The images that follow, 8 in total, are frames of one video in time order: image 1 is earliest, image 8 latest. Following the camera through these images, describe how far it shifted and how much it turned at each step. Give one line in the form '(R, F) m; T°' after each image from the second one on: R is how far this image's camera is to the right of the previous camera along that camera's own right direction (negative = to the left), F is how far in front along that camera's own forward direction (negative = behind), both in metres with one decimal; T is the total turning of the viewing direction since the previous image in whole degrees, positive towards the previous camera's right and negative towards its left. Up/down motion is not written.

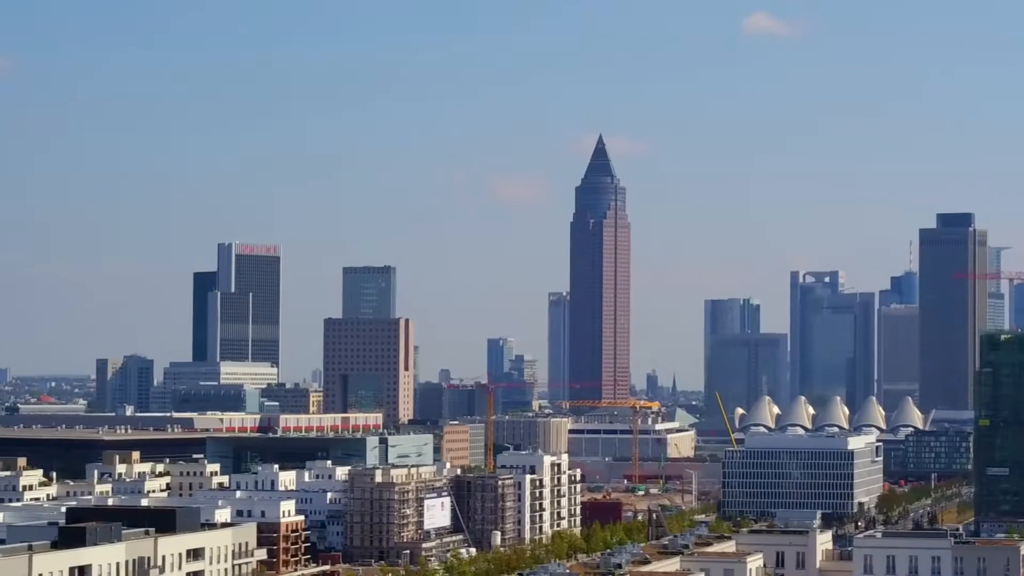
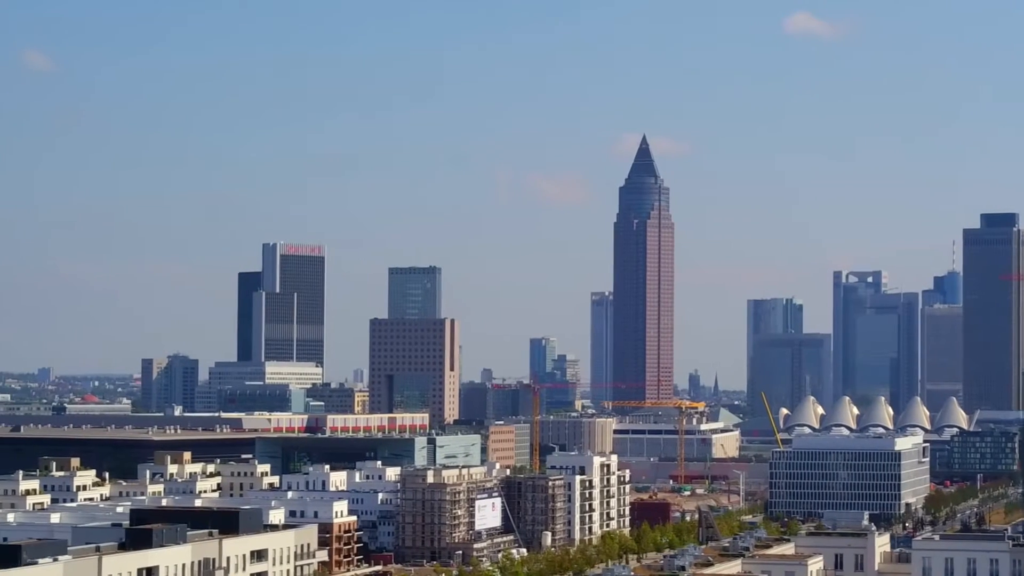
(-0.6, -0.4) m; -1°
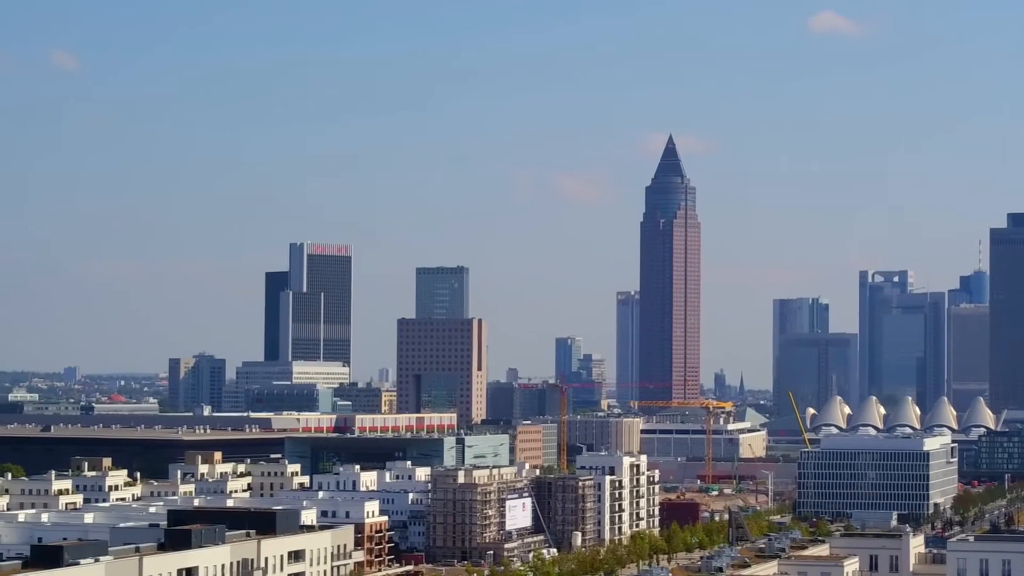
(-0.3, -0.2) m; -1°
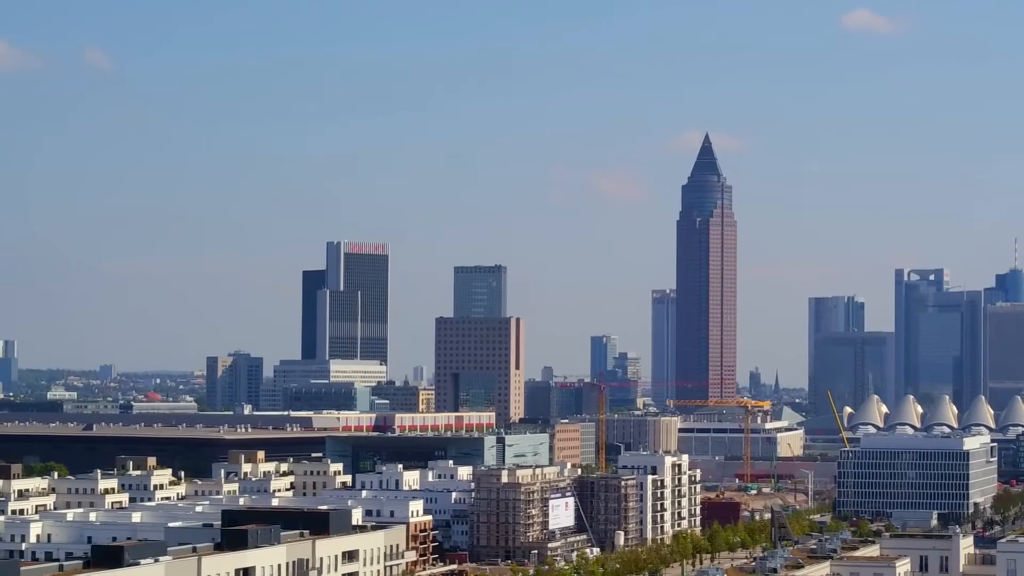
(-0.5, -0.4) m; -1°
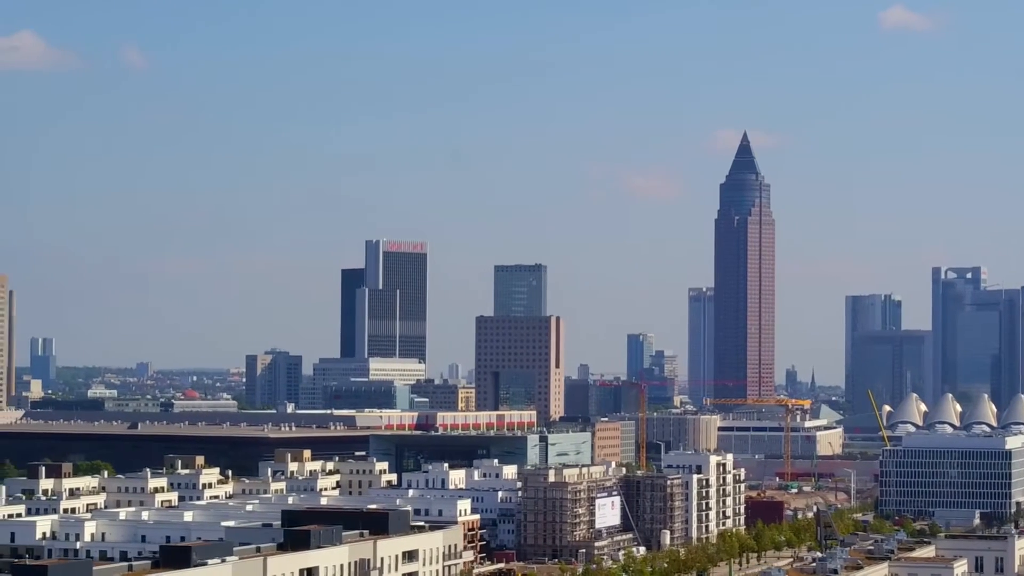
(-0.7, -0.6) m; -1°
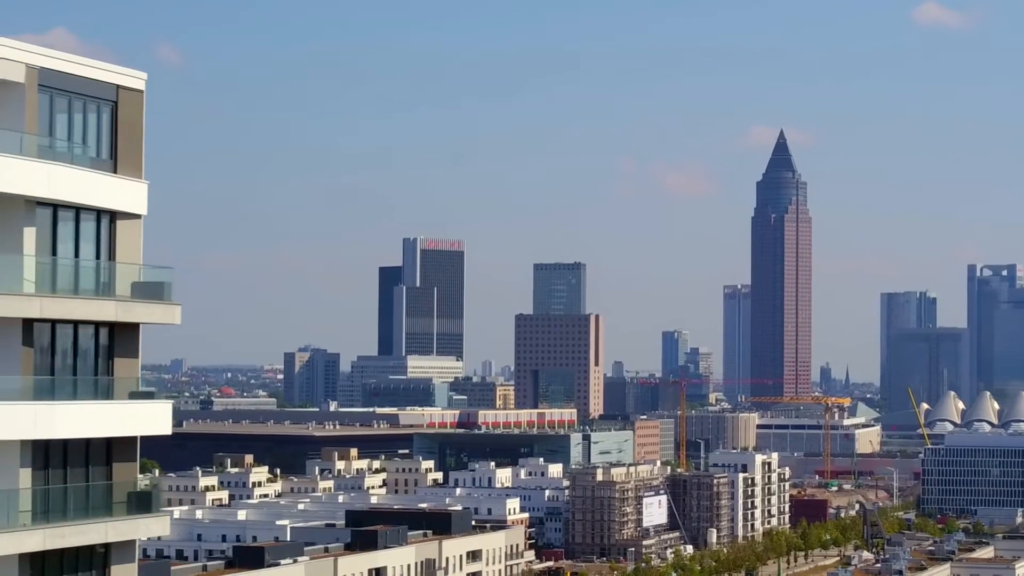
(-0.9, -0.7) m; -1°
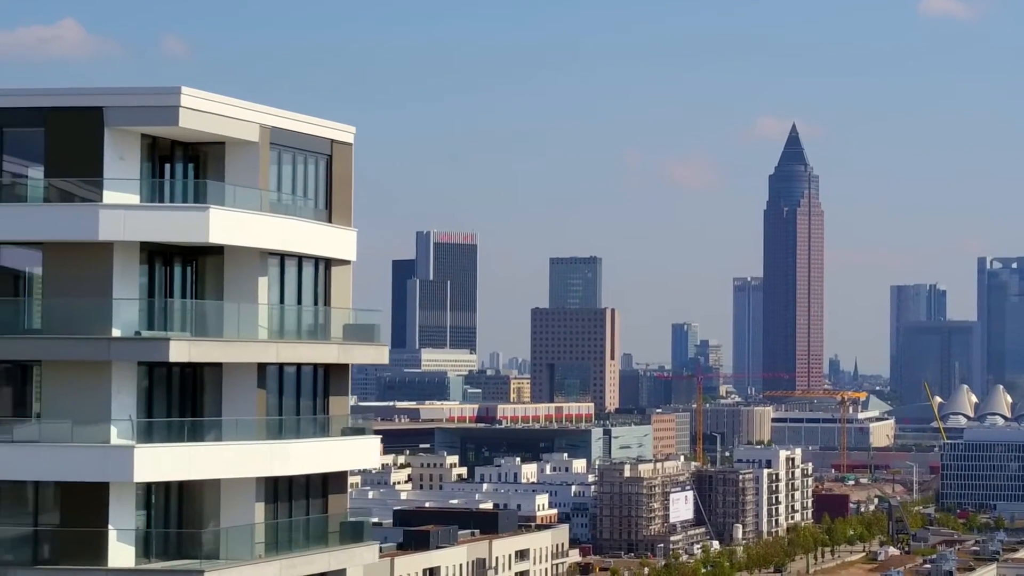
(-1.3, -0.7) m; 0°
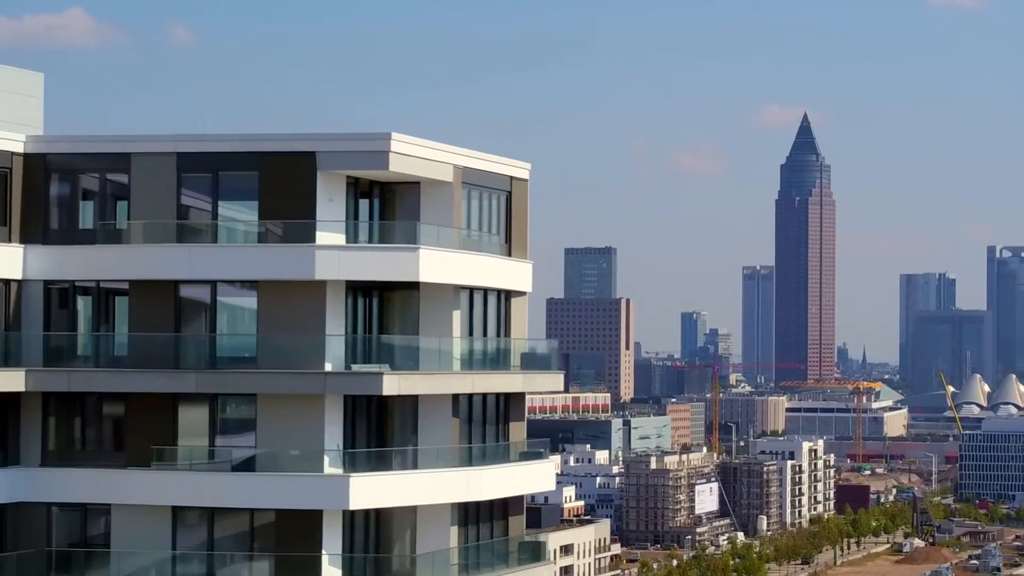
(-1.2, -0.5) m; 0°
